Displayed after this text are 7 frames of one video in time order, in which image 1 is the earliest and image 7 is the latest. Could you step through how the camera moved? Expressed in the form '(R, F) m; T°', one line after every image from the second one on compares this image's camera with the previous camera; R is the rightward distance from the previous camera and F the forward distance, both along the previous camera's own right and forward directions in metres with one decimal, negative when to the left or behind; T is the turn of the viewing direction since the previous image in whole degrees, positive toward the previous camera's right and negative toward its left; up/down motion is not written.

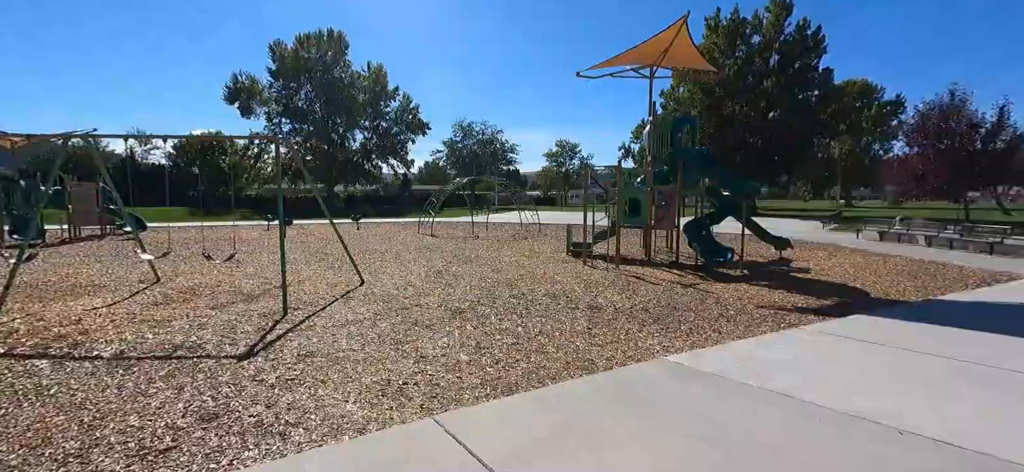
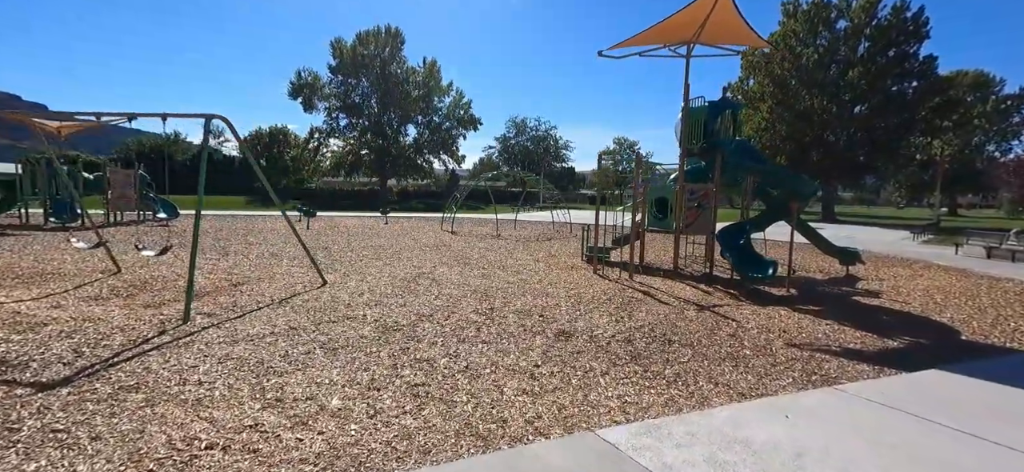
(+1.0, +1.2) m; -7°
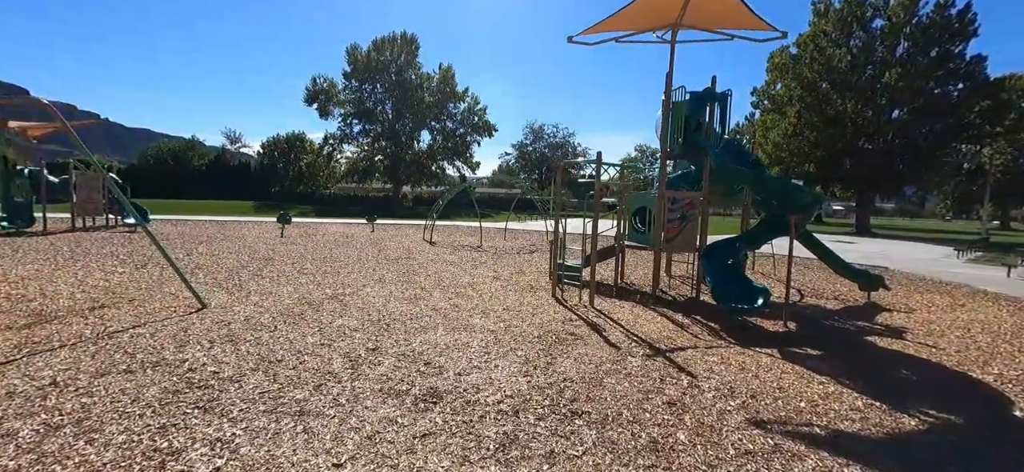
(+1.2, +1.3) m; -3°
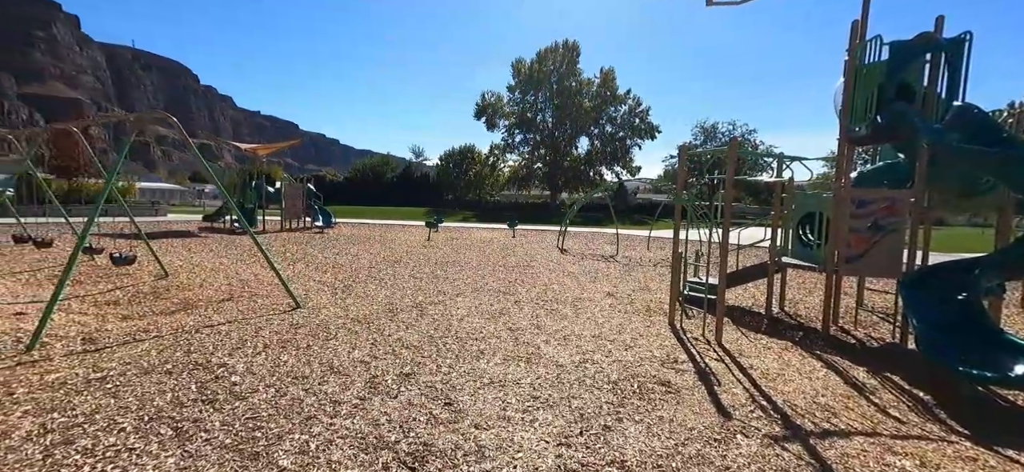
(+0.7, +1.1) m; -21°
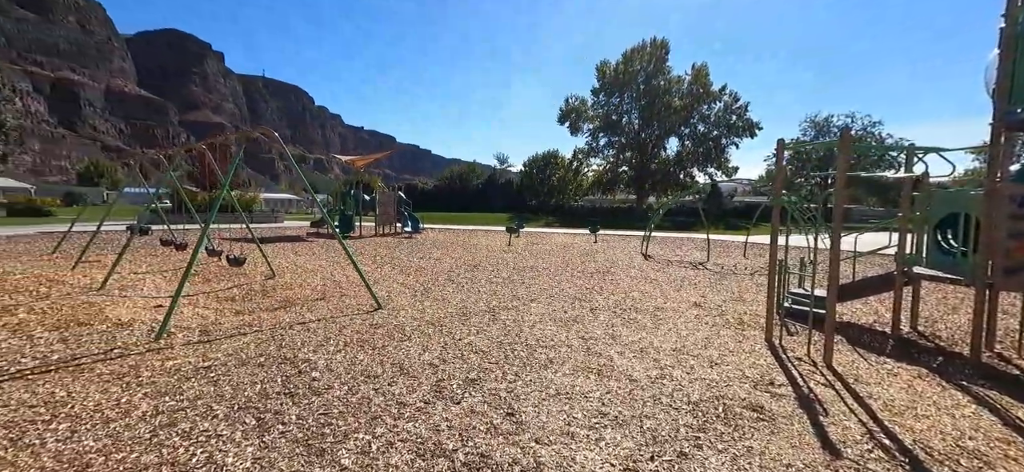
(+0.1, +0.1) m; -10°
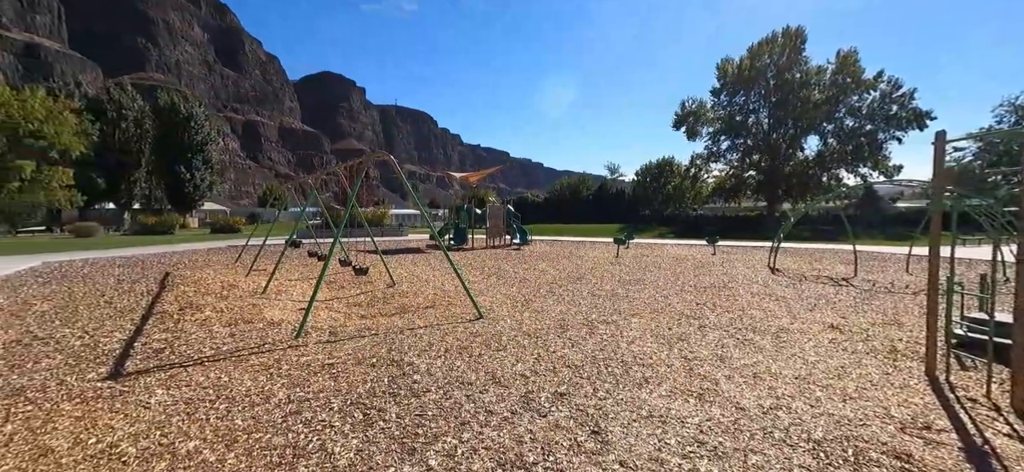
(+0.2, 0.0) m; -13°
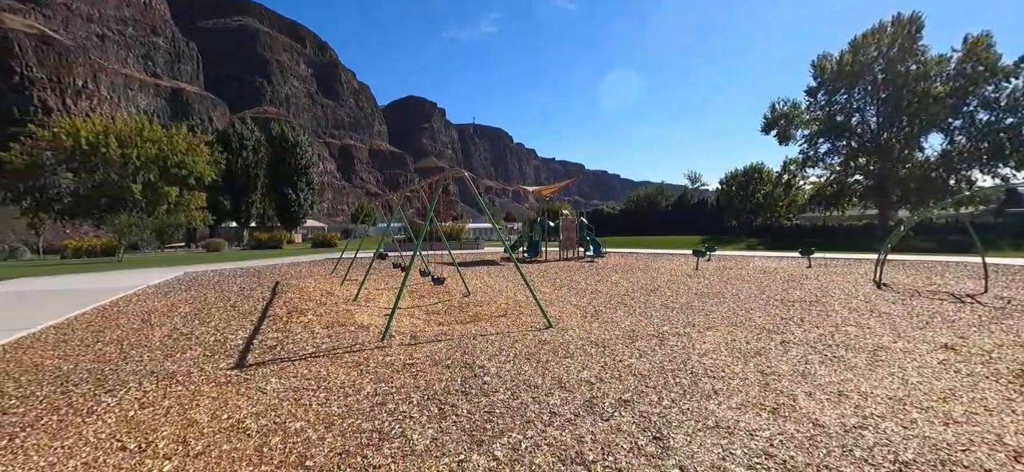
(+0.1, -0.2) m; -9°
